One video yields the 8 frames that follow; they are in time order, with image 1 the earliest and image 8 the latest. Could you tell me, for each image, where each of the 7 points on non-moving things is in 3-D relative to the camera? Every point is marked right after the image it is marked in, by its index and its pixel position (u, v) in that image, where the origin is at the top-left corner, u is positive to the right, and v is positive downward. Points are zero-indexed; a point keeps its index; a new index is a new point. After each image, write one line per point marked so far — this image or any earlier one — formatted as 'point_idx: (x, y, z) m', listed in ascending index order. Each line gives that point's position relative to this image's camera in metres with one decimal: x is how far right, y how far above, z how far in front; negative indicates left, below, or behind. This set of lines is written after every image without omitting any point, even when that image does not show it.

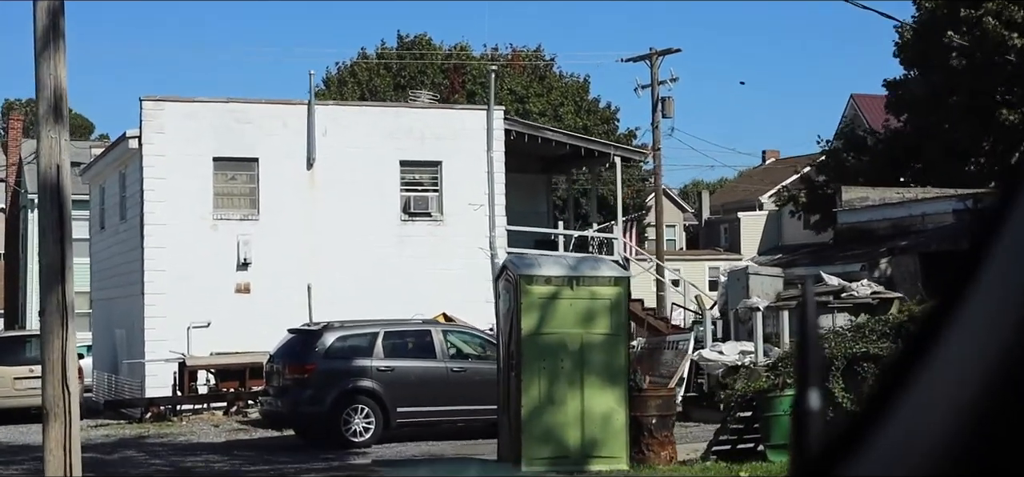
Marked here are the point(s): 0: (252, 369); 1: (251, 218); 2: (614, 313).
0: (-2.5, -1.2, +18.9) m
1: (-2.6, +0.2, +19.9) m
2: (+0.6, -0.4, +11.4) m
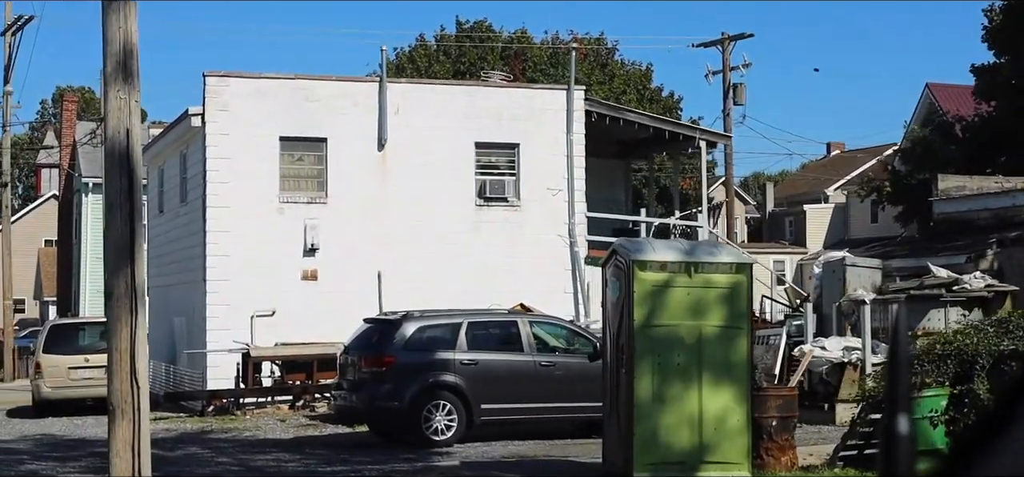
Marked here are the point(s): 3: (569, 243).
0: (-1.7, -1.1, +17.8) m
1: (-1.8, +0.4, +18.9) m
2: (+1.2, -0.3, +10.3) m
3: (+0.6, 0.0, +19.9) m
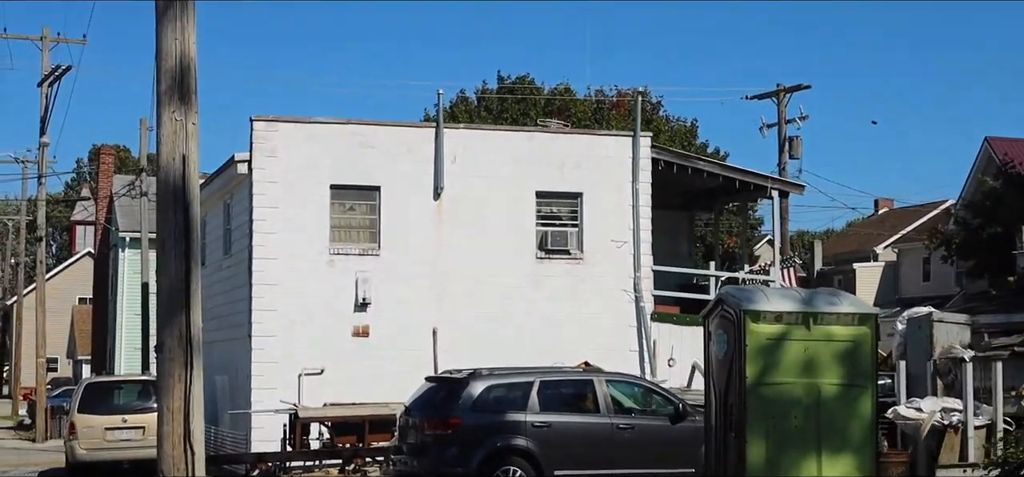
0: (-1.2, -1.6, +16.7) m
1: (-1.3, -0.1, +17.8) m
2: (+1.6, -0.6, +9.2) m
3: (+1.2, -0.6, +18.8) m
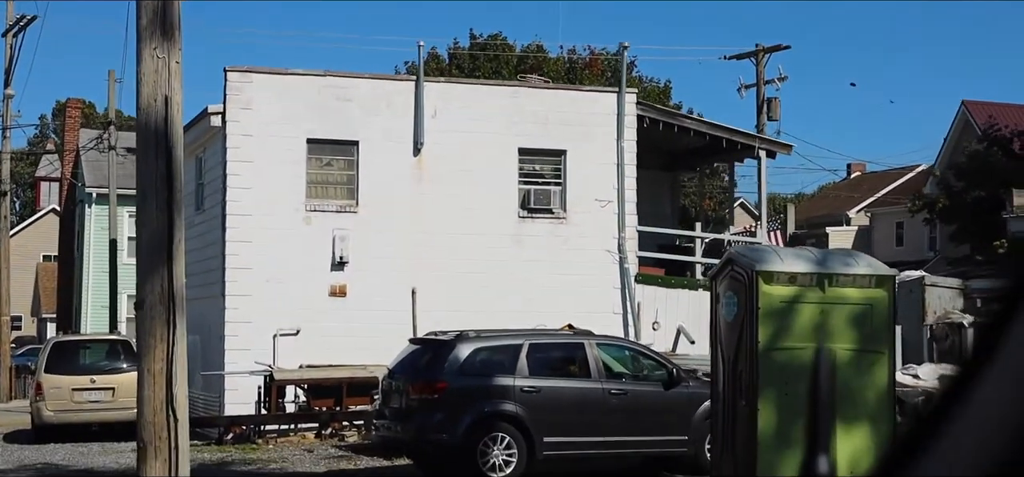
0: (-1.3, -1.2, +16.2) m
1: (-1.4, +0.3, +17.3) m
2: (+1.6, -0.4, +8.7) m
3: (+1.0, -0.2, +18.3) m
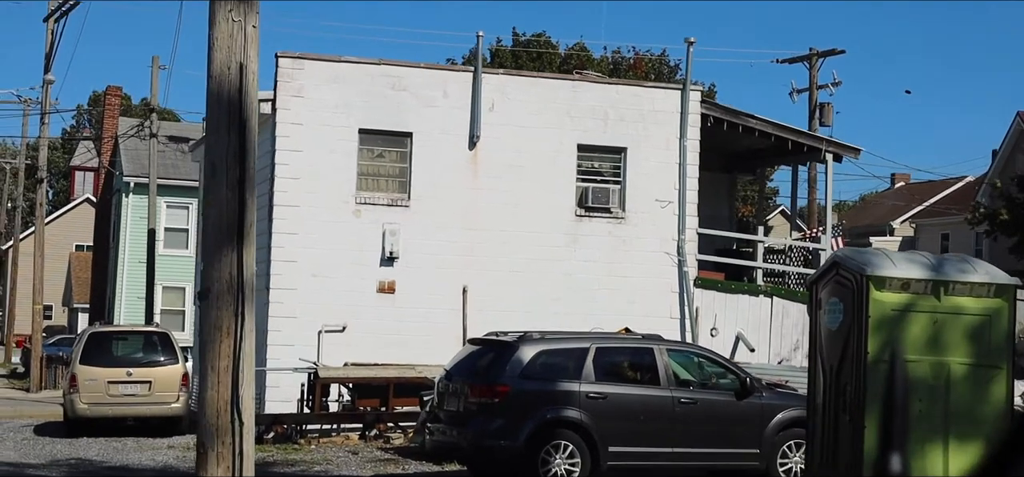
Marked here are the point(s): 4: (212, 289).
0: (-0.9, -1.2, +15.5) m
1: (-0.9, +0.3, +16.6) m
2: (+1.9, -0.4, +8.0) m
3: (+1.5, -0.2, +17.6) m
4: (-1.0, -0.2, +6.3) m
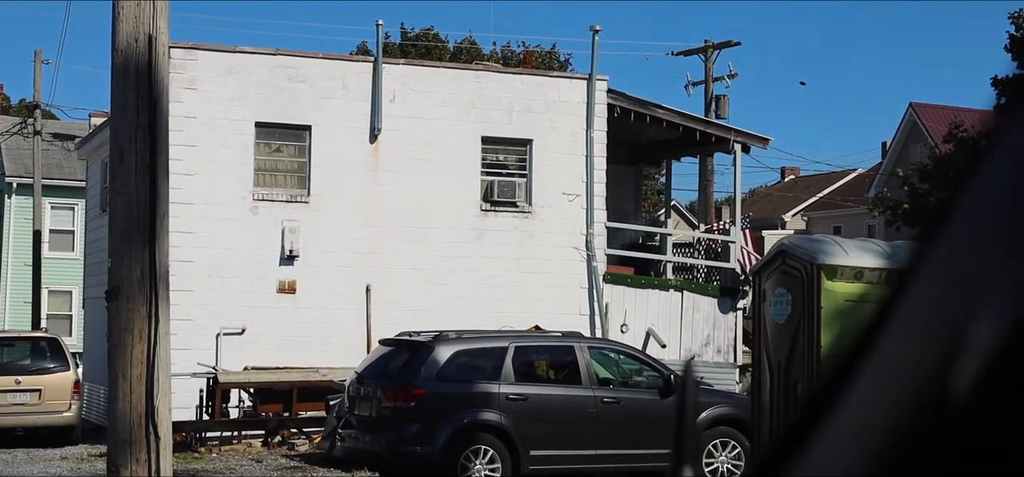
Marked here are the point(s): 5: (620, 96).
0: (-1.6, -1.1, +14.9) m
1: (-1.7, +0.3, +16.0) m
2: (+1.7, -0.3, +7.6) m
3: (+0.6, -0.2, +17.1) m
4: (-1.1, -0.1, +5.7) m
5: (+1.0, +1.3, +17.5) m
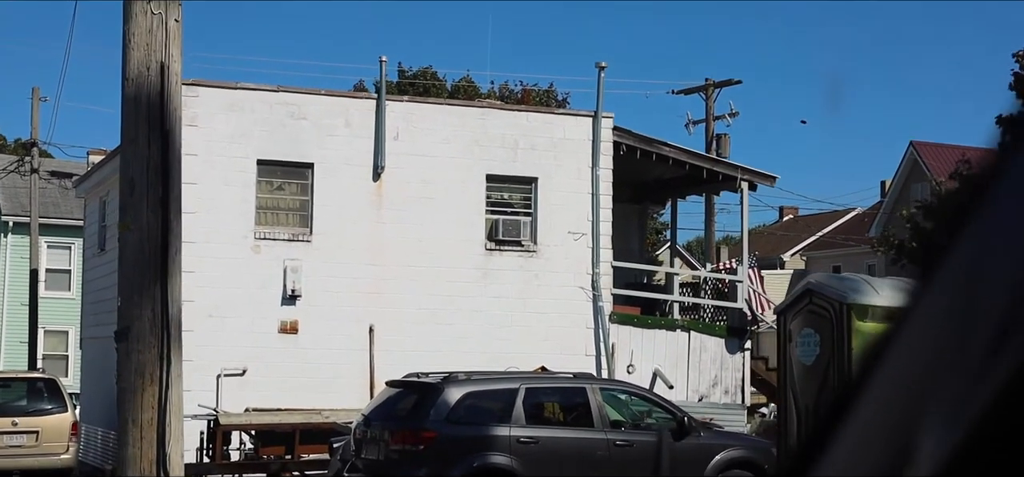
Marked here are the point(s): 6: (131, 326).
0: (-1.5, -1.4, +14.6) m
1: (-1.7, 0.0, +15.7) m
2: (+1.7, -0.5, +7.3) m
3: (+0.7, -0.5, +16.9) m
4: (-1.1, -0.3, +5.4) m
5: (+1.0, +0.9, +17.2) m
6: (-1.1, -0.2, +5.5) m
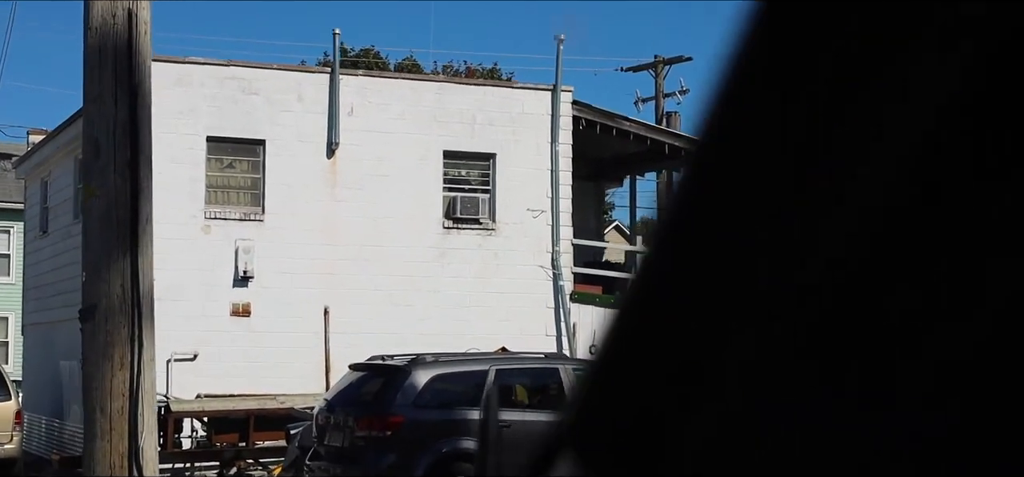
0: (-1.8, -1.3, +14.1) m
1: (-2.0, +0.2, +15.2) m
2: (+1.7, -0.4, +6.9) m
3: (+0.3, -0.3, +16.4) m
4: (-1.0, -0.2, +4.9) m
5: (+0.6, +1.1, +16.8) m
6: (-1.0, -0.2, +4.9) m
